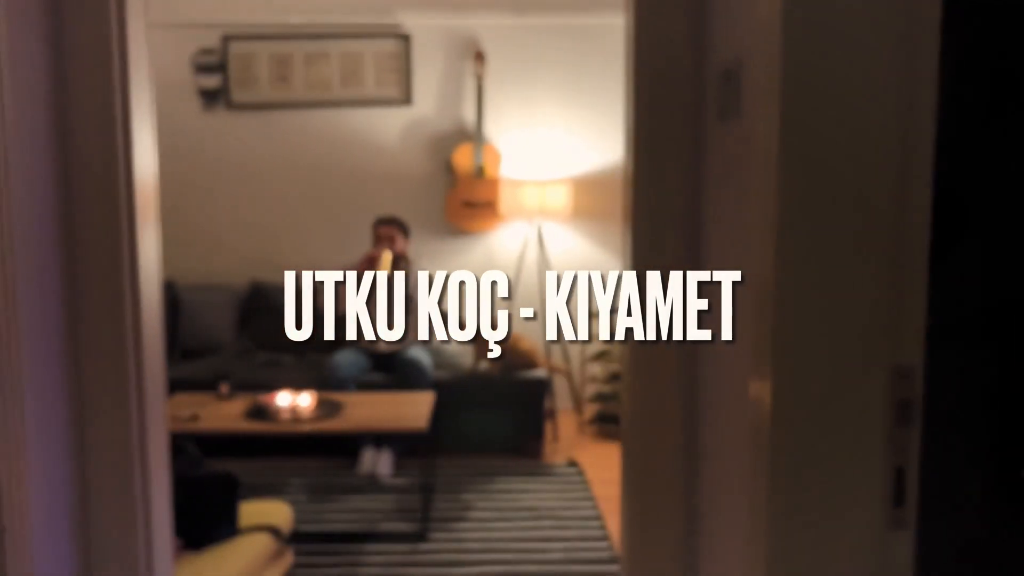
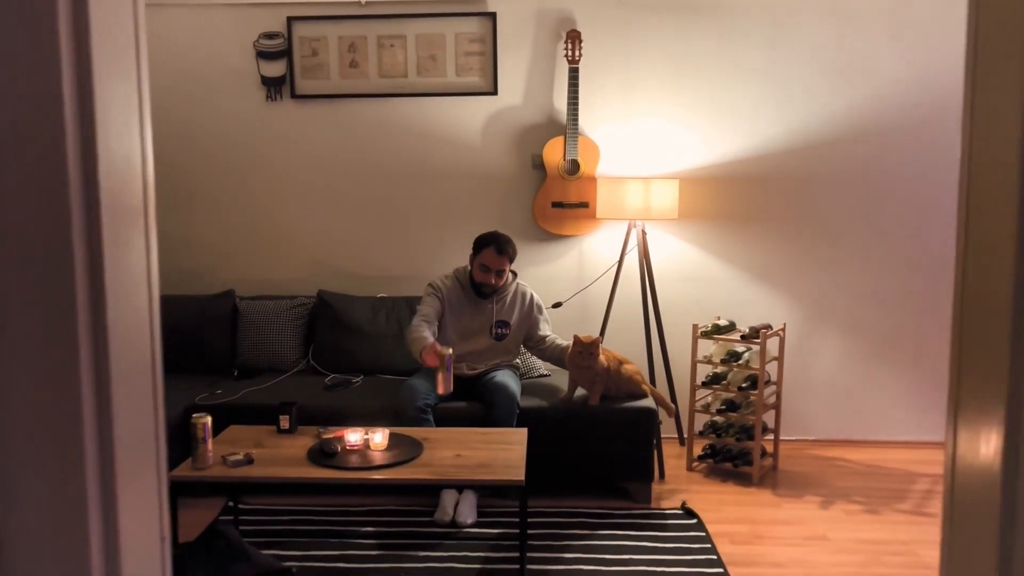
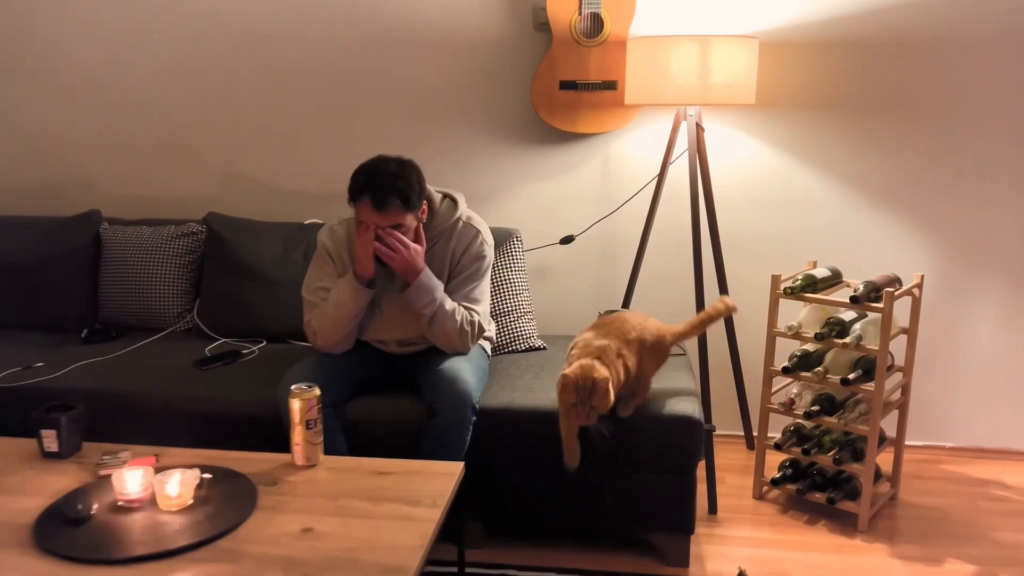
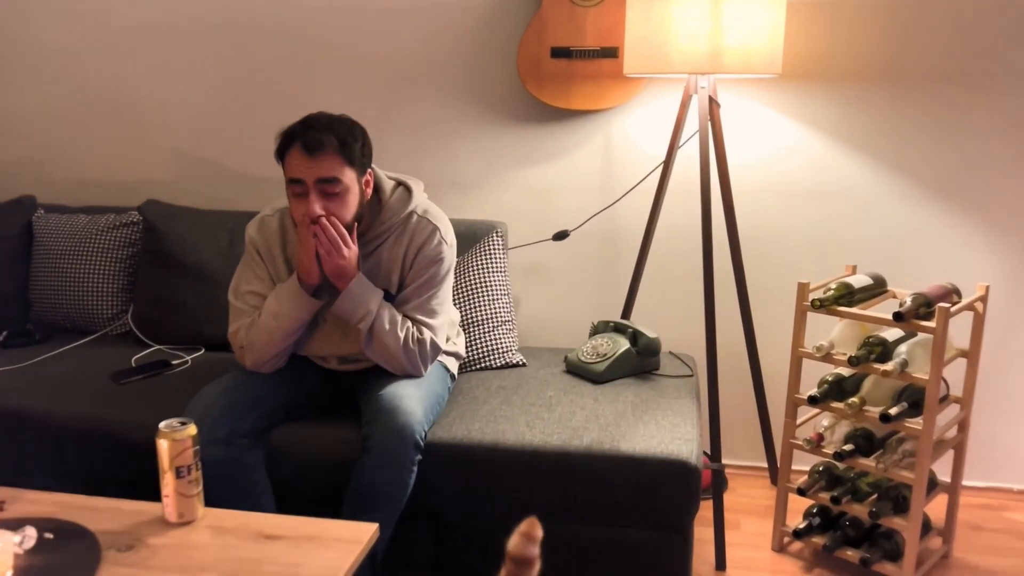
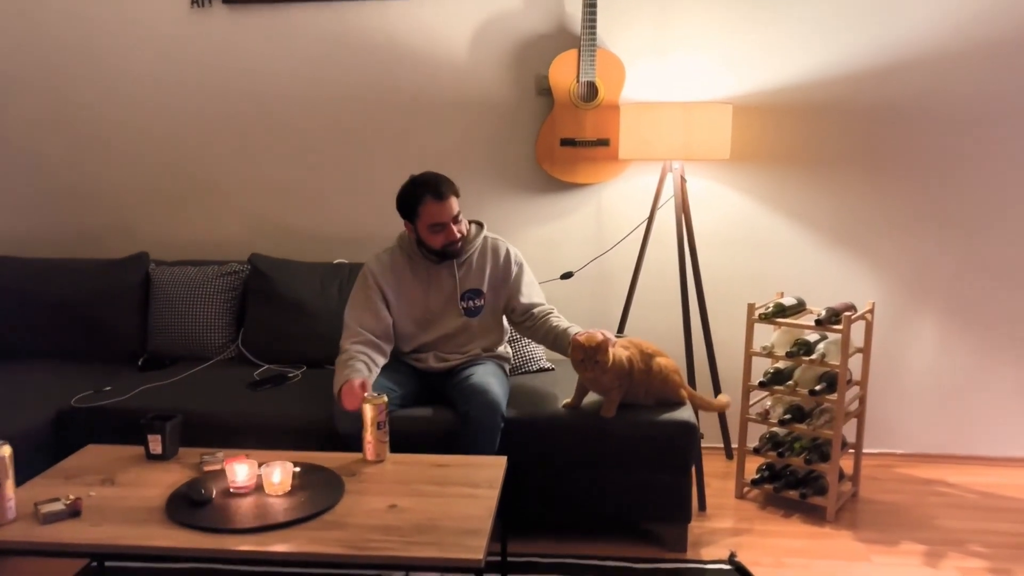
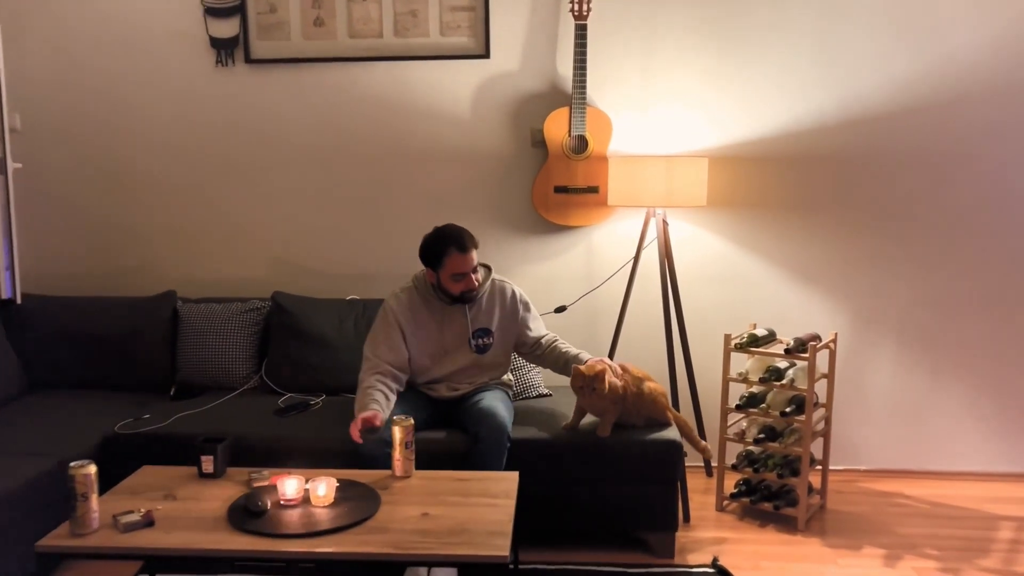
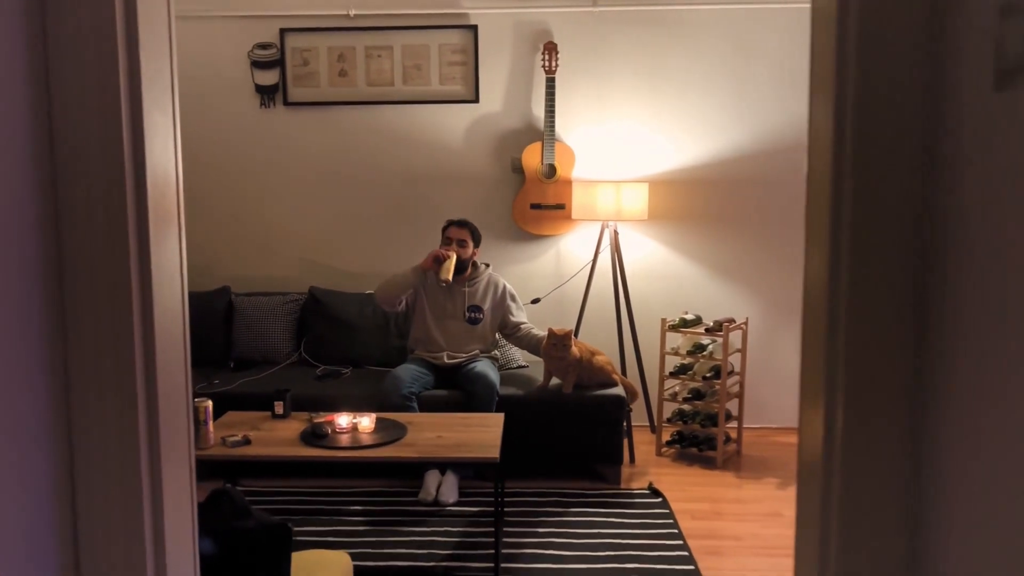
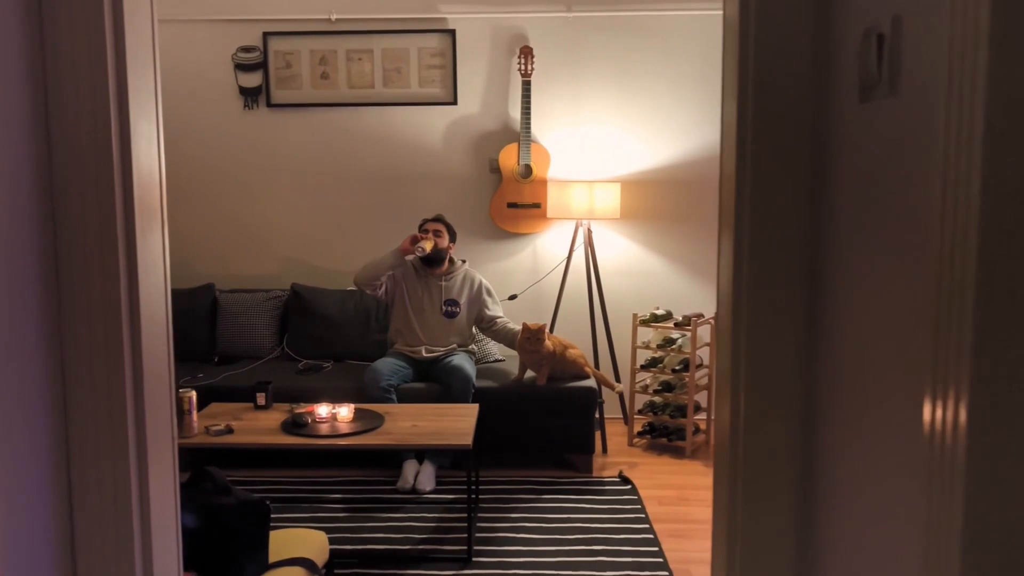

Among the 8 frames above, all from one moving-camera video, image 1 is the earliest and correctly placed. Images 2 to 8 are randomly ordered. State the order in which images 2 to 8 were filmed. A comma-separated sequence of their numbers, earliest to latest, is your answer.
8, 7, 2, 6, 5, 3, 4
